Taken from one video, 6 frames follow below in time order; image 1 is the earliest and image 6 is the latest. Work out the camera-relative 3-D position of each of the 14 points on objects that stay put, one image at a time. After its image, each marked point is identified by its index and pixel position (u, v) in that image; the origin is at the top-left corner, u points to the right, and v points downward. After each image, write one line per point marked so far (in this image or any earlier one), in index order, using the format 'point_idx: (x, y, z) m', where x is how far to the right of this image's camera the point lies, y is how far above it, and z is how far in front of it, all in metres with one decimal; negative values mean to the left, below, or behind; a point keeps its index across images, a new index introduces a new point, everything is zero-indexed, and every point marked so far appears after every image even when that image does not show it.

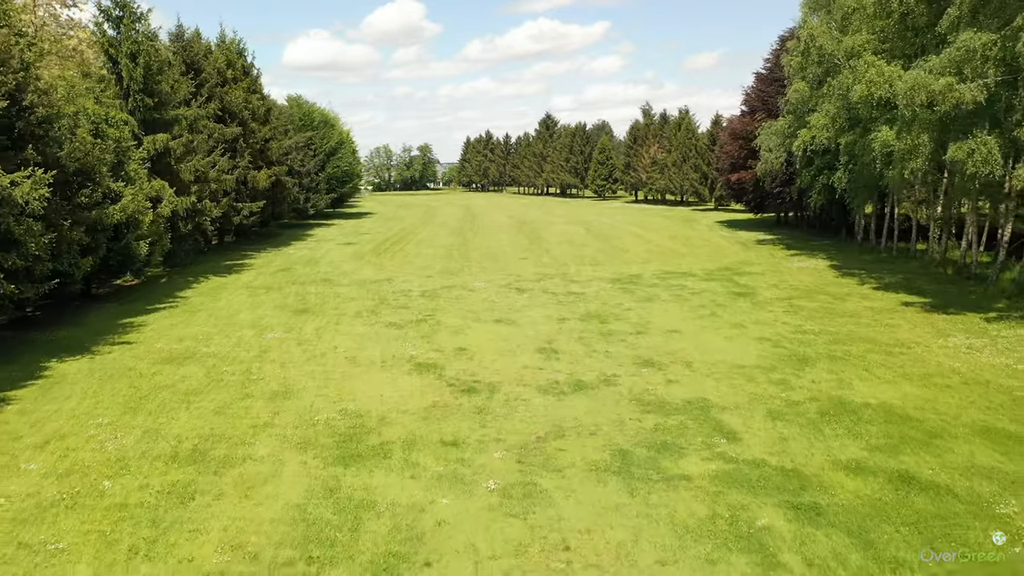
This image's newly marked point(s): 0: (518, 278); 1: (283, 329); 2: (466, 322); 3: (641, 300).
0: (+0.1, +0.2, +20.0) m
1: (-4.0, -0.7, +13.7) m
2: (-0.8, -0.6, +14.2) m
3: (+2.6, -0.3, +16.0) m
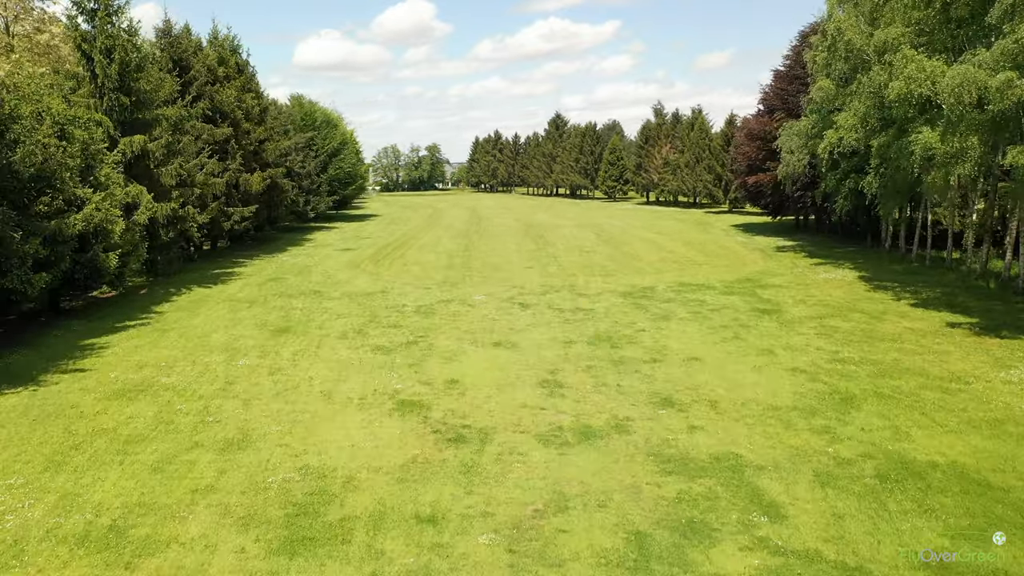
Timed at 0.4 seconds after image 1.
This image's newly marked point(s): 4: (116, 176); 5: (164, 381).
0: (+0.2, -0.1, +18.5) m
1: (-4.0, -1.0, +12.4) m
2: (-0.8, -0.9, +12.7) m
3: (+2.6, -0.6, +14.6) m
4: (-8.5, +2.4, +17.0) m
5: (-4.7, -1.2, +10.6) m
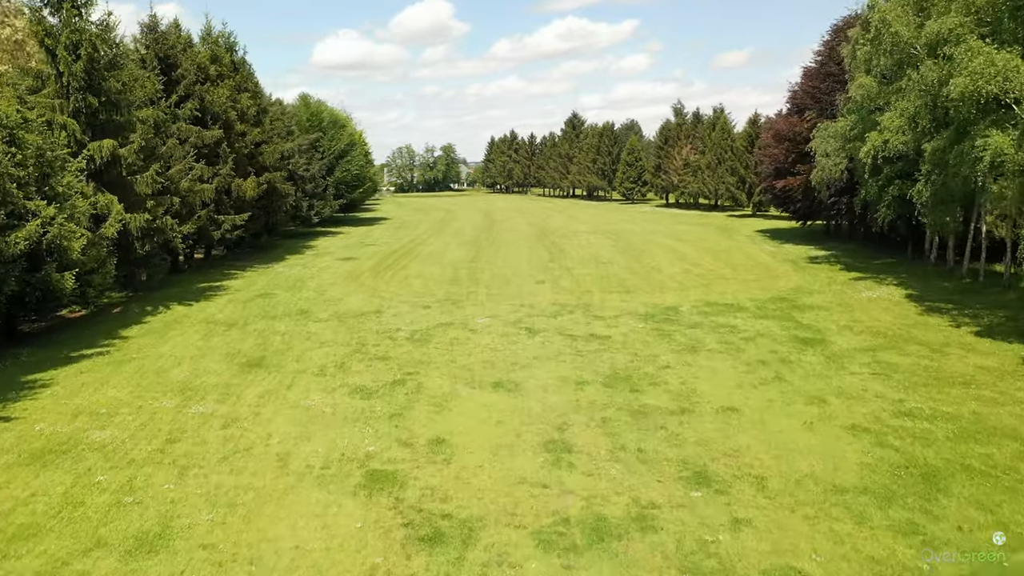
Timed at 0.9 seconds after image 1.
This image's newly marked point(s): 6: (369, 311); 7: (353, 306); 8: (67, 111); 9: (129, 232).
0: (+0.4, -0.5, +16.7) m
1: (-3.9, -1.4, +10.6) m
2: (-0.8, -1.4, +10.9) m
3: (+2.7, -1.0, +12.7) m
4: (-8.4, +2.0, +15.3) m
5: (-4.7, -1.7, +8.9) m
6: (-3.1, -0.5, +17.1) m
7: (-3.6, -0.4, +17.7) m
8: (-9.1, +3.6, +16.2) m
9: (-8.3, +1.2, +17.2) m
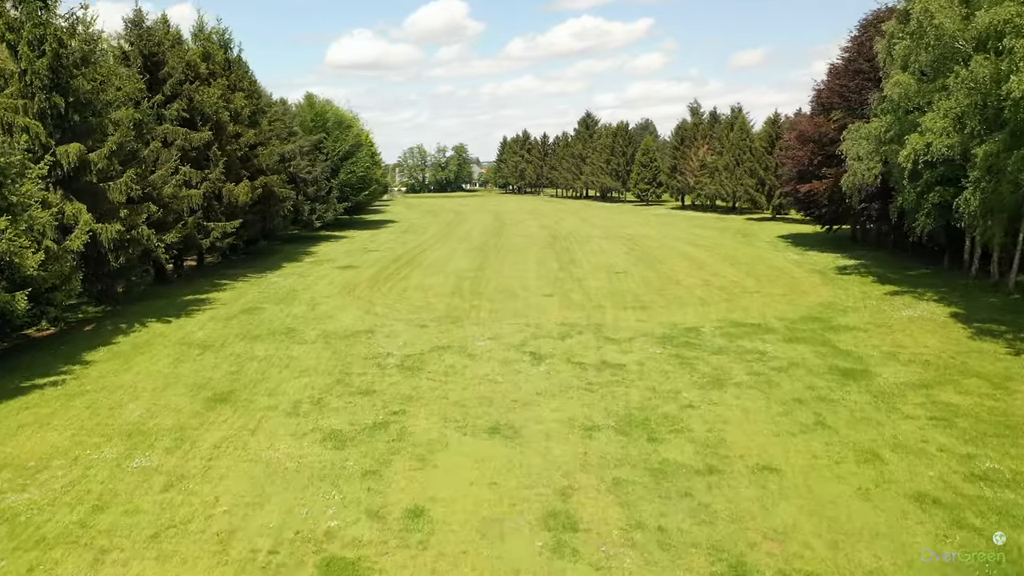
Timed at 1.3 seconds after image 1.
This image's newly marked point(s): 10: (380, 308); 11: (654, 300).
0: (+0.5, -0.9, +15.2) m
1: (-4.0, -1.8, +9.2) m
2: (-0.8, -1.7, +9.4) m
3: (+2.7, -1.4, +11.1) m
4: (-8.3, +1.7, +14.0) m
5: (-4.7, -2.0, +7.5) m
6: (-3.0, -0.9, +15.6) m
7: (-3.5, -0.7, +16.3) m
8: (-9.0, +3.3, +14.8) m
9: (-8.2, +0.9, +15.8) m
10: (-3.1, -0.5, +18.3) m
11: (+3.3, -0.3, +18.7) m
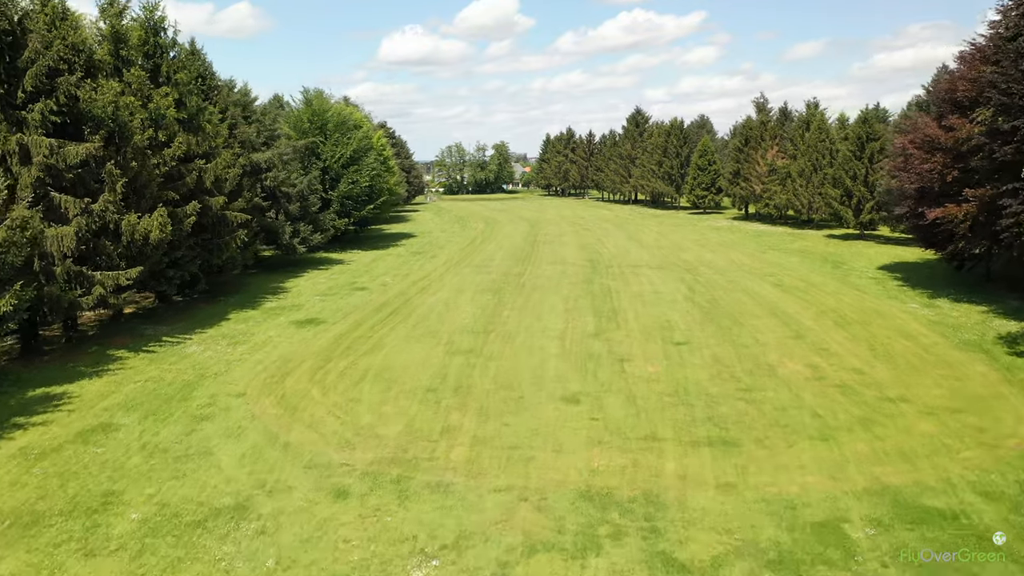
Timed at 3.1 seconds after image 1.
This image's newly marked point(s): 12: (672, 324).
0: (+0.2, -2.5, +8.2) m
1: (-4.6, -3.4, +2.4) m
2: (-1.4, -3.4, +2.5) m
3: (+2.2, -3.1, +4.0) m
4: (-8.6, +0.1, +7.4) m
5: (-5.4, -3.6, +0.8) m
6: (-3.2, -2.5, +8.8) m
7: (-3.6, -2.3, +9.5) m
8: (-9.2, +1.7, +8.3) m
9: (-8.4, -0.7, +9.3) m
10: (-3.1, -2.1, +11.5) m
11: (+3.3, -1.9, +11.5) m
12: (+3.7, -0.8, +18.3) m
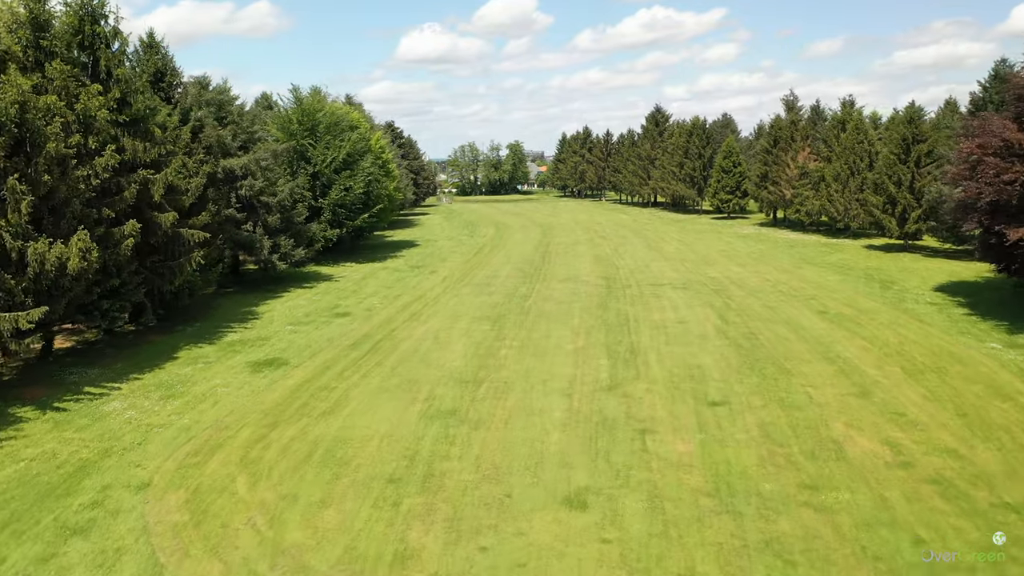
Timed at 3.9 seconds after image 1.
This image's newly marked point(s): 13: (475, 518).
0: (-0.1, -3.3, +4.9) m
1: (-5.0, -4.2, -0.7) m
2: (-1.8, -4.1, -0.7) m
3: (+1.8, -3.9, +0.7) m
4: (-8.9, -0.6, +4.4) m
5: (-5.9, -4.4, -2.3) m
6: (-3.5, -3.2, +5.7) m
7: (-3.9, -3.1, +6.3) m
8: (-9.5, +1.0, +5.3) m
9: (-8.6, -1.4, +6.2) m
10: (-3.3, -2.8, +8.3) m
11: (+3.1, -2.7, +8.2) m
12: (+3.6, -1.6, +15.0) m
13: (-0.4, -2.6, +9.2) m
